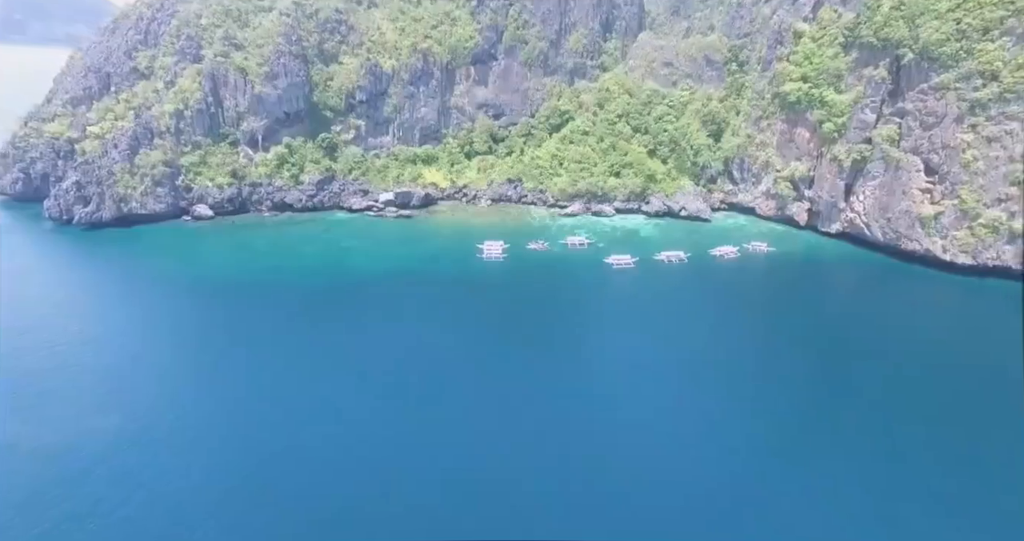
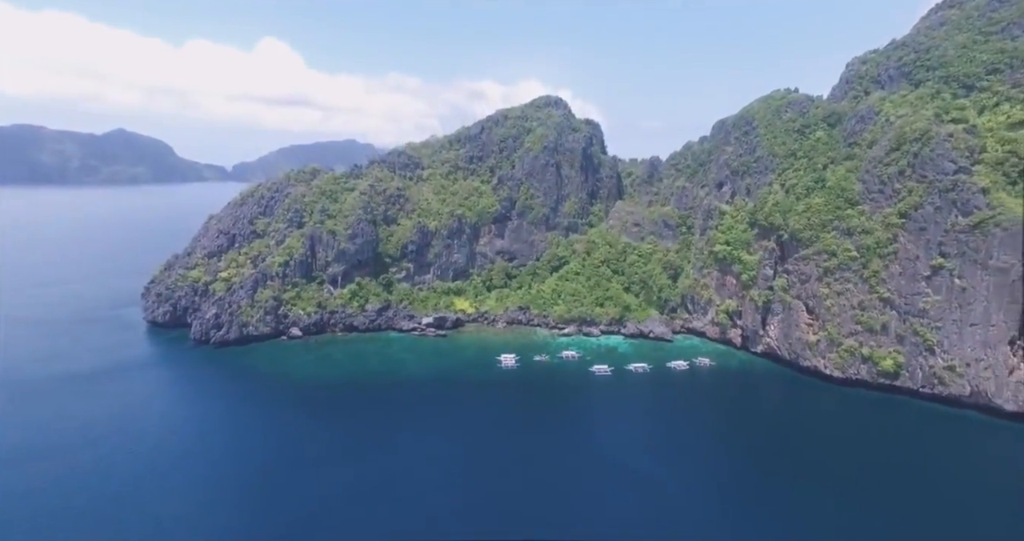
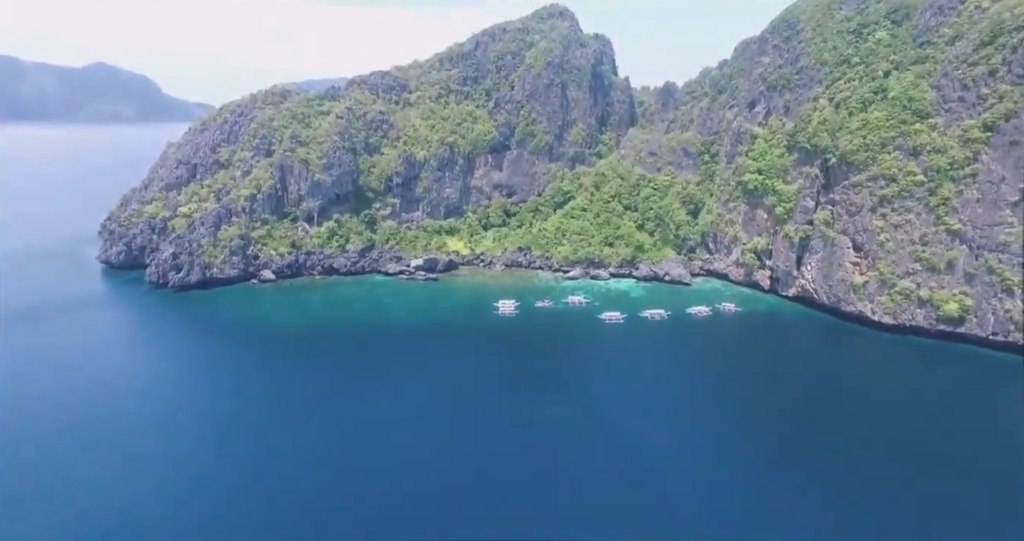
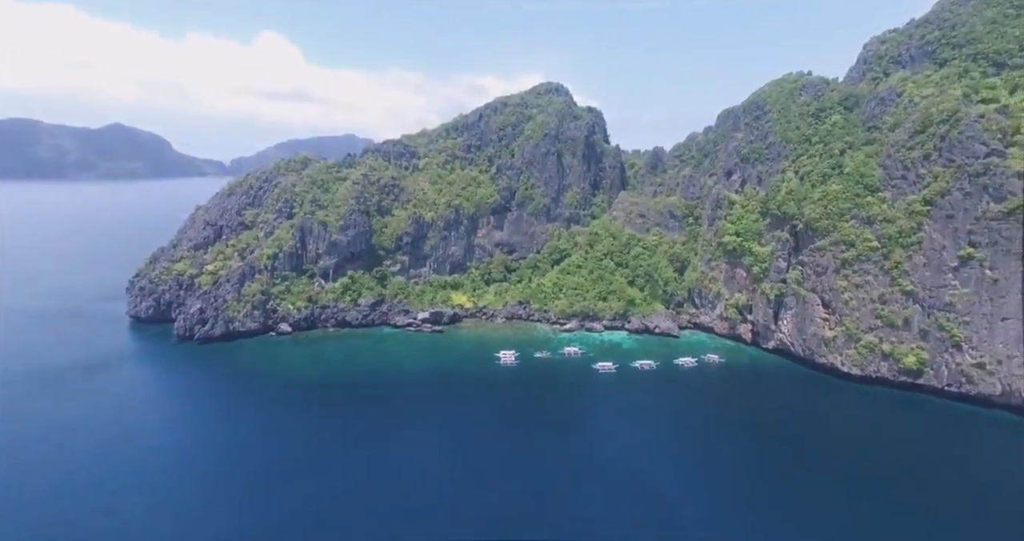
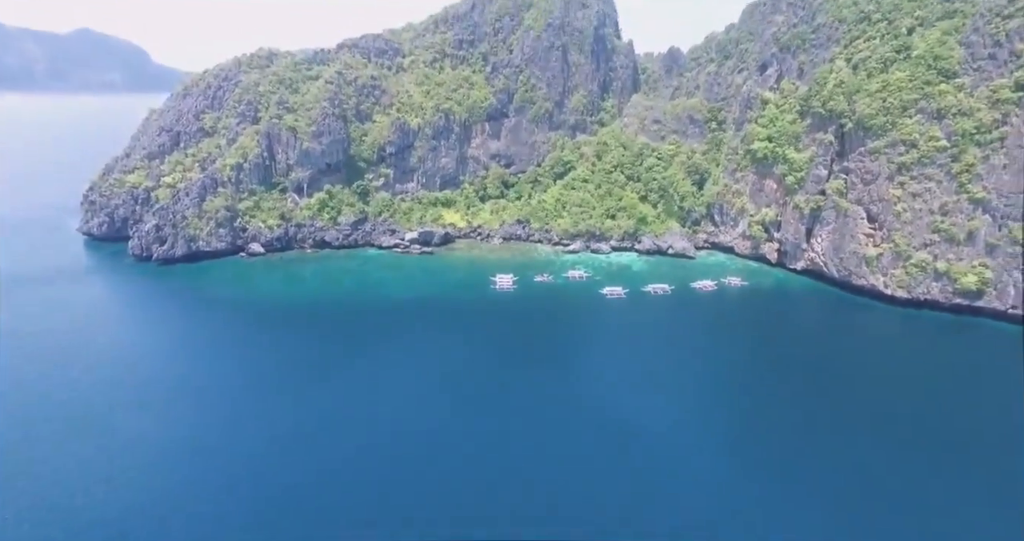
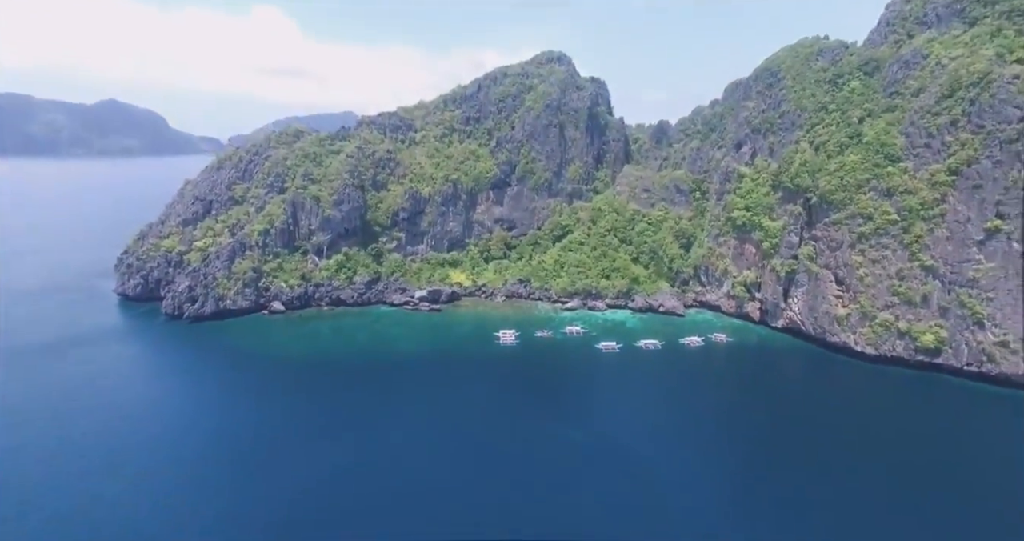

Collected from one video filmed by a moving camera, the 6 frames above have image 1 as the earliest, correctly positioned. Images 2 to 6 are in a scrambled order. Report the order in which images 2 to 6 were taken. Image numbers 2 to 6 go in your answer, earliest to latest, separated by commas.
5, 3, 6, 4, 2
